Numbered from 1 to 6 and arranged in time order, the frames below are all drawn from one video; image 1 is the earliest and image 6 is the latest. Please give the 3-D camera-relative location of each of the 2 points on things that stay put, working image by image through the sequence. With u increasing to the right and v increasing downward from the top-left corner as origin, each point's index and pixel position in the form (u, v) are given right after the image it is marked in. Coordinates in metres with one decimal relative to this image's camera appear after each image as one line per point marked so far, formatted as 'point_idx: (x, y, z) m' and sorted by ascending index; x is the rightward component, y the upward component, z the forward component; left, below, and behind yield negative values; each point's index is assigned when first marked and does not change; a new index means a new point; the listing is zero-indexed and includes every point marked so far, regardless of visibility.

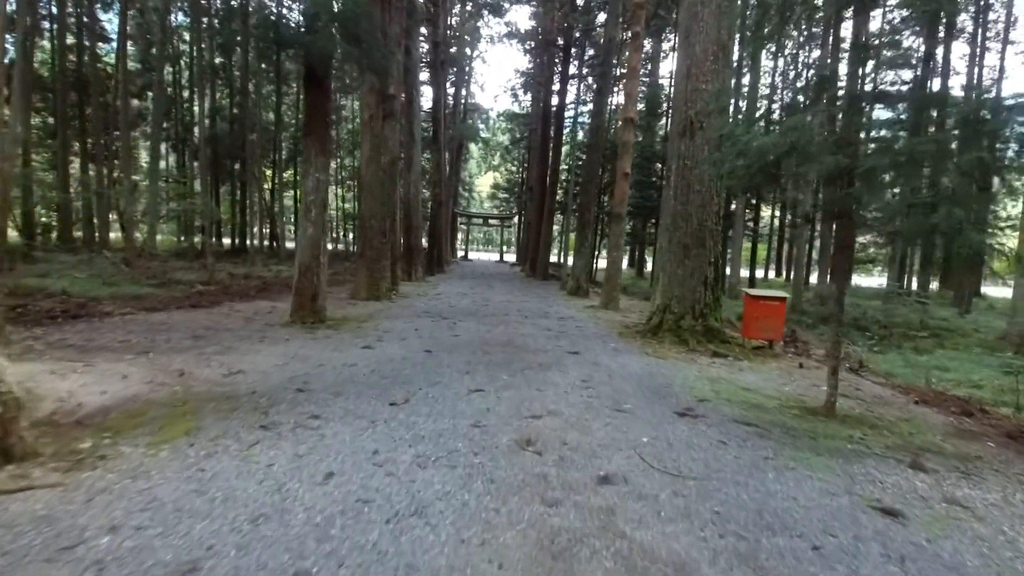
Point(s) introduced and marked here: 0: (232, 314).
0: (-6.0, -0.6, +11.1) m
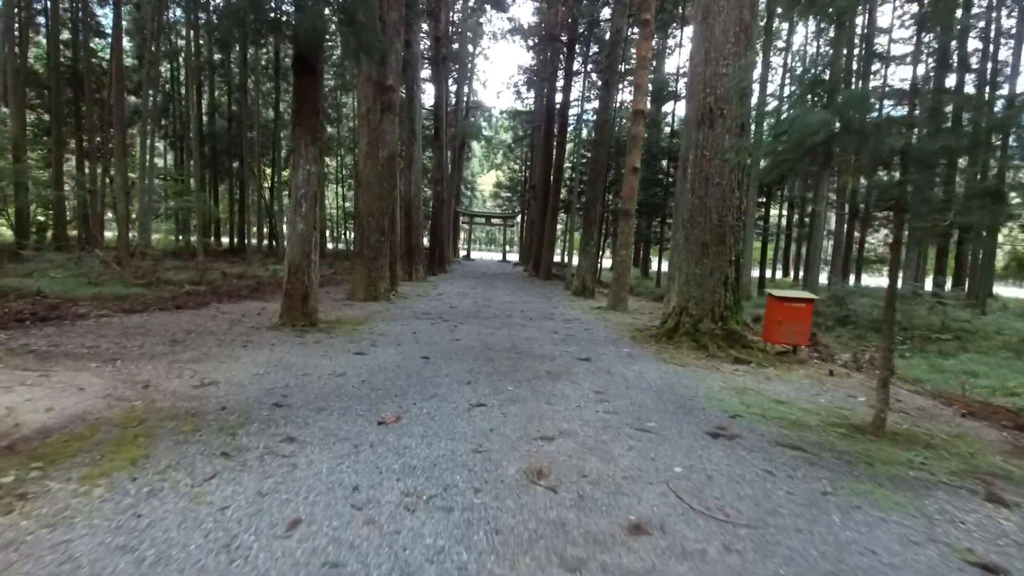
0: (-6.0, -0.6, +10.4) m
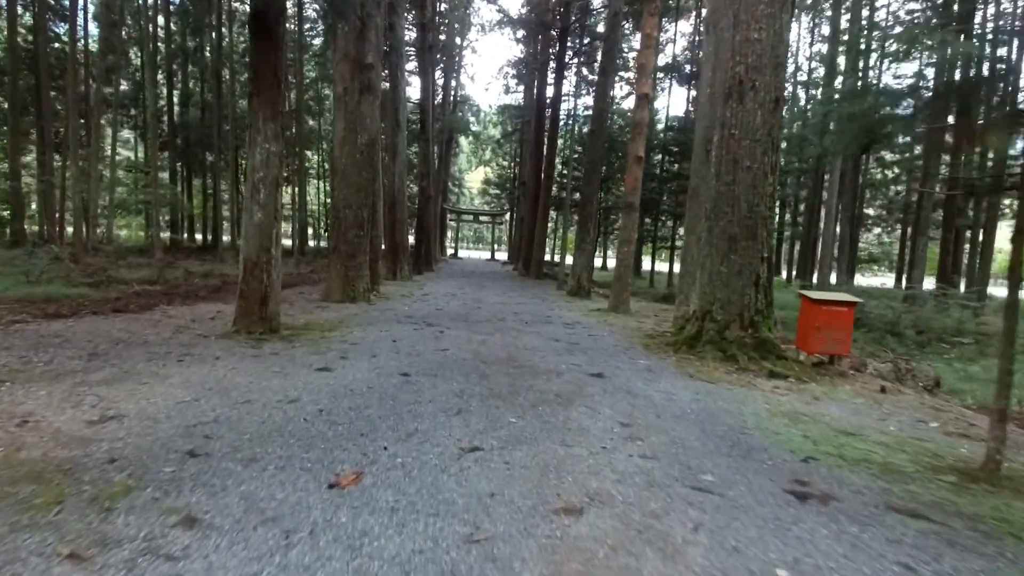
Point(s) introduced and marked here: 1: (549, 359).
0: (-6.0, -0.6, +8.8) m
1: (+0.5, -1.0, +7.3) m
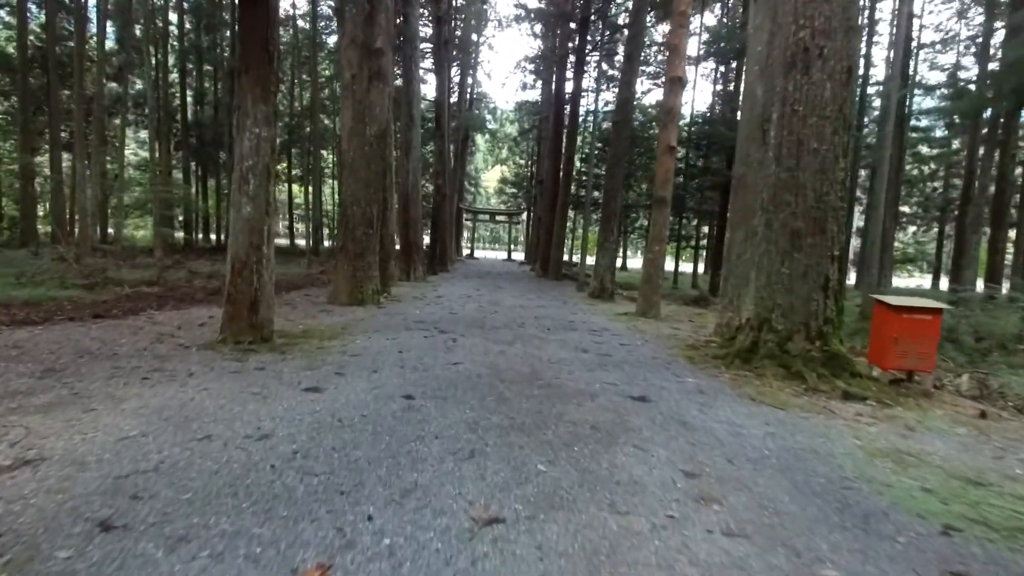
0: (-5.7, -0.6, +7.9) m
1: (+0.8, -1.1, +6.2) m
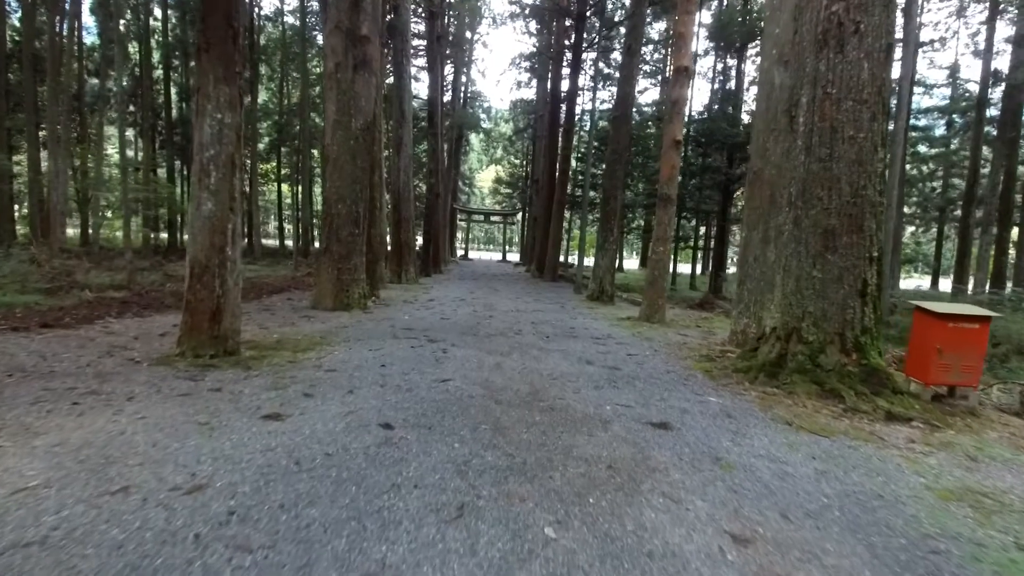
0: (-5.7, -0.7, +7.0) m
1: (+0.8, -1.1, +5.4) m
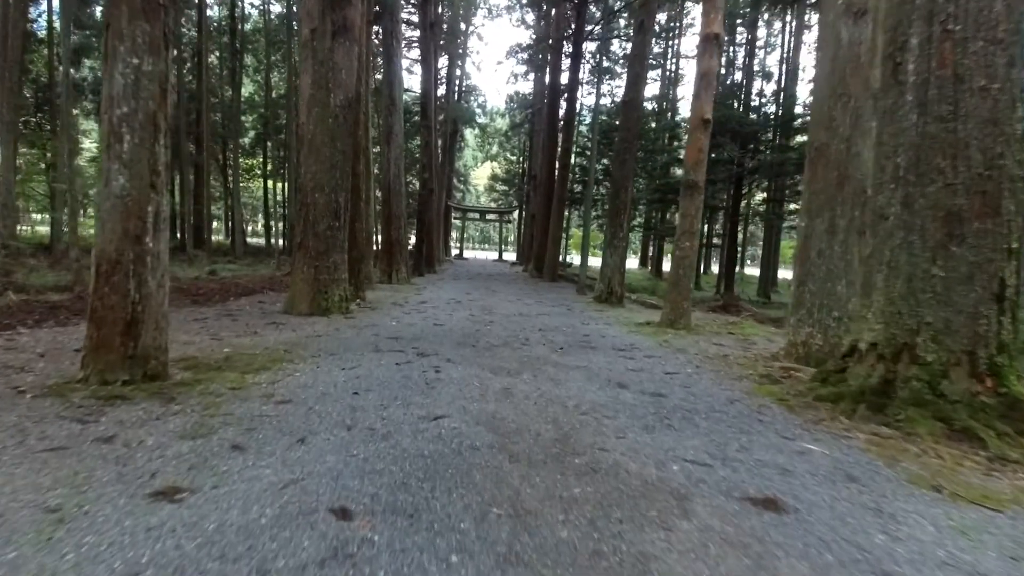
0: (-5.6, -0.7, +5.4) m
1: (+0.9, -1.2, +3.8) m
